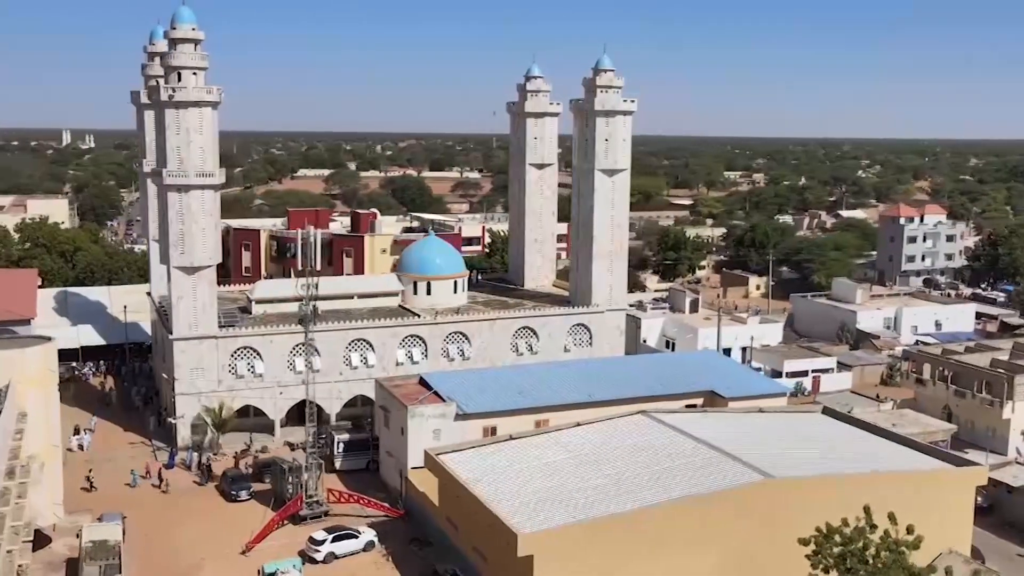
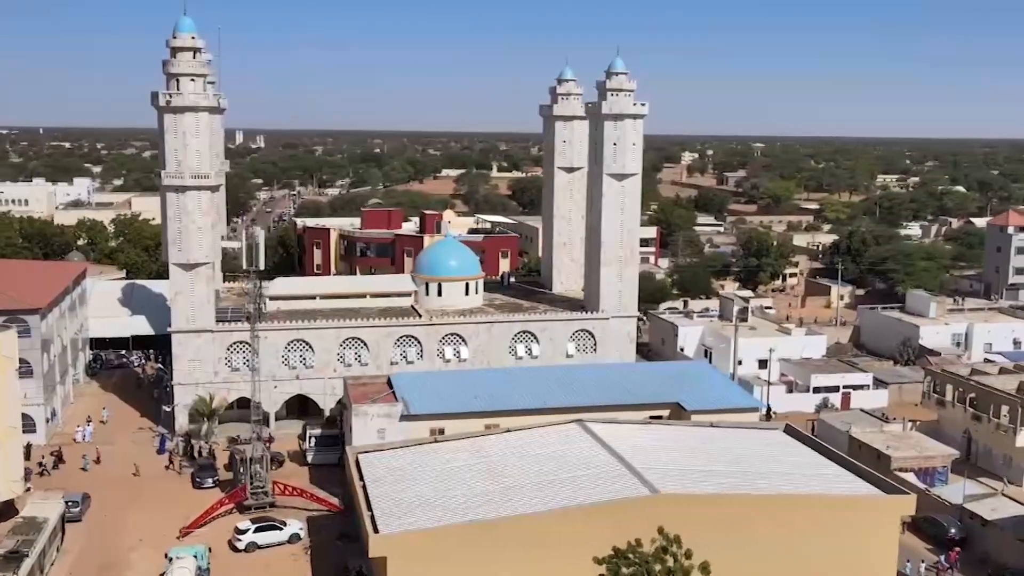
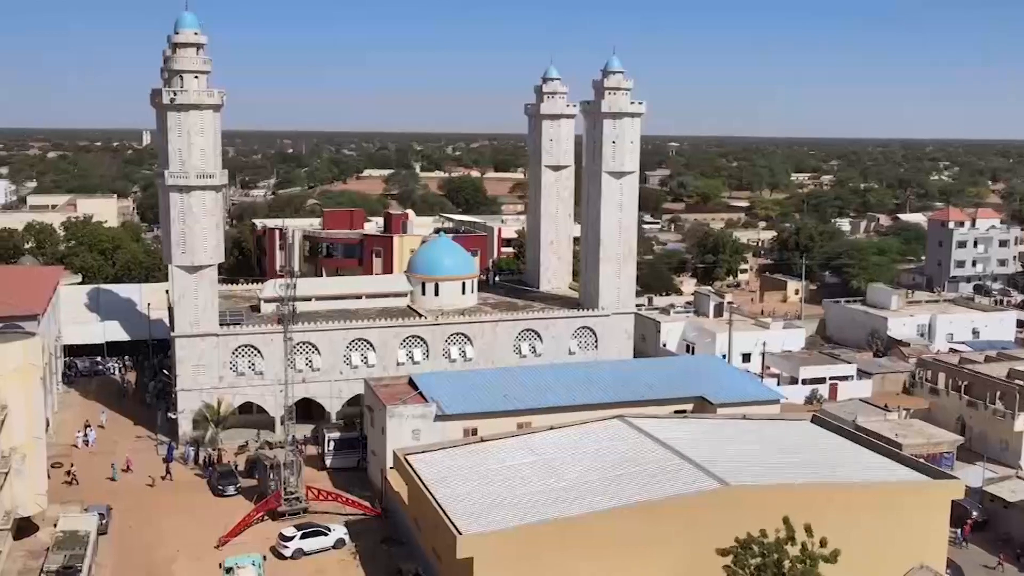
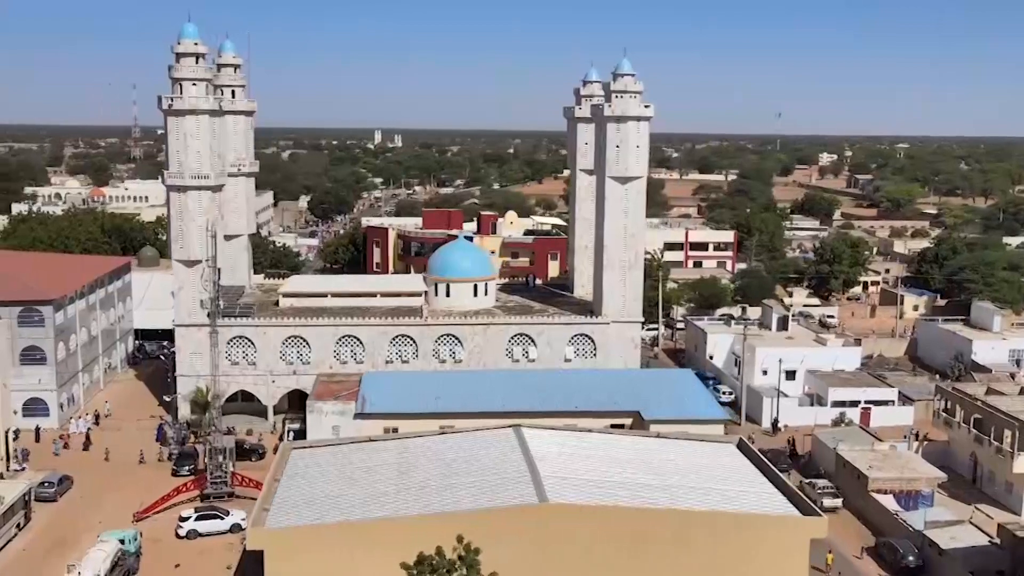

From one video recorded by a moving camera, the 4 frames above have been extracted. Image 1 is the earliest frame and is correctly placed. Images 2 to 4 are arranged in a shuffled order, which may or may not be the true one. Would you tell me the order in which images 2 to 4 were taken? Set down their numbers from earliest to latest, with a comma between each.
3, 2, 4
